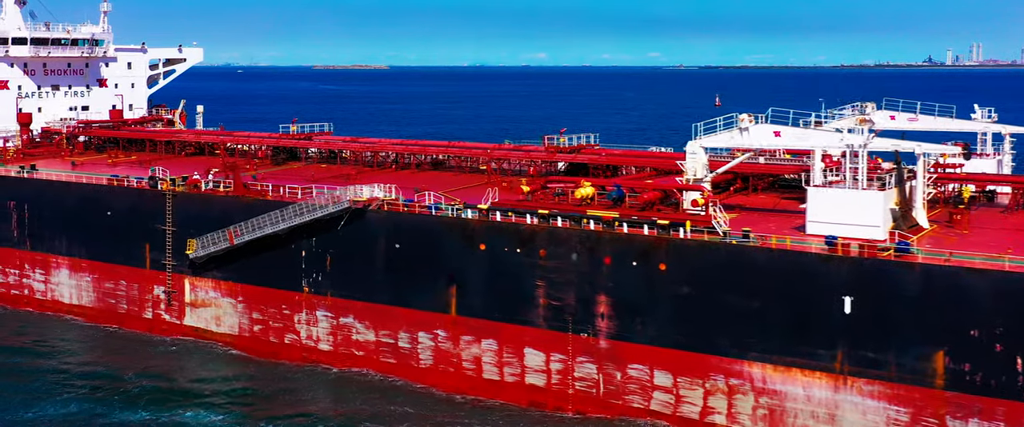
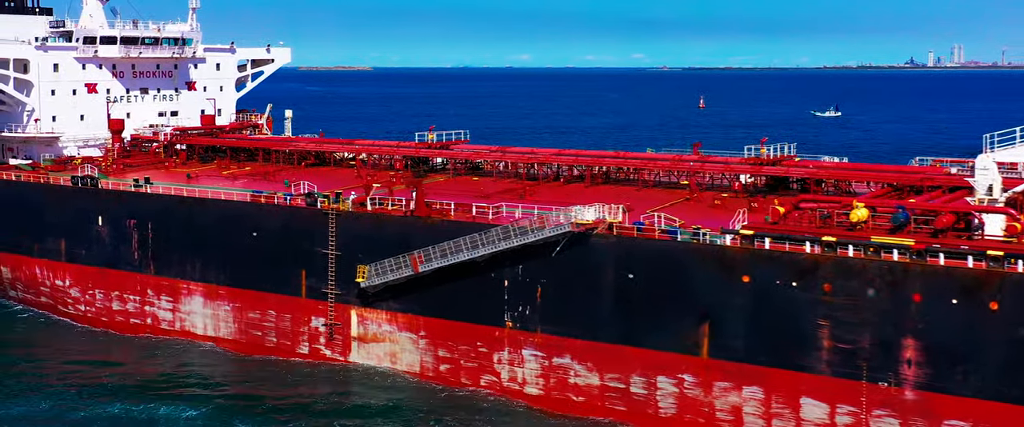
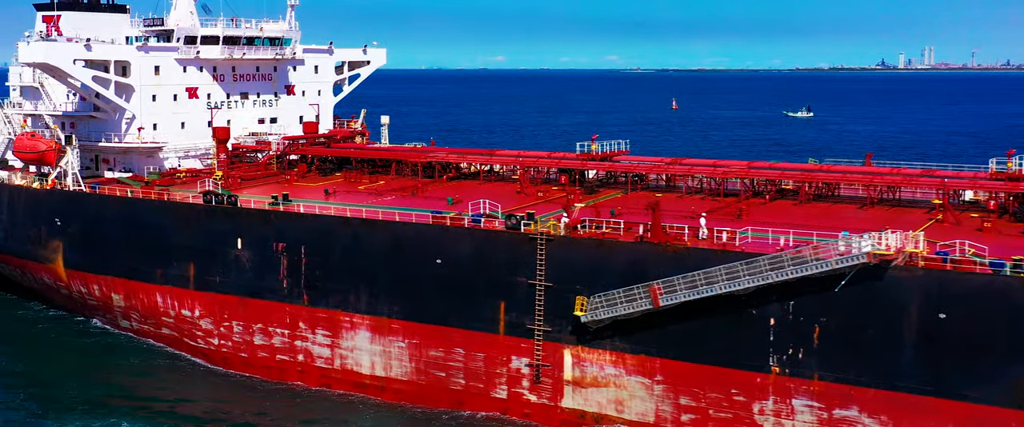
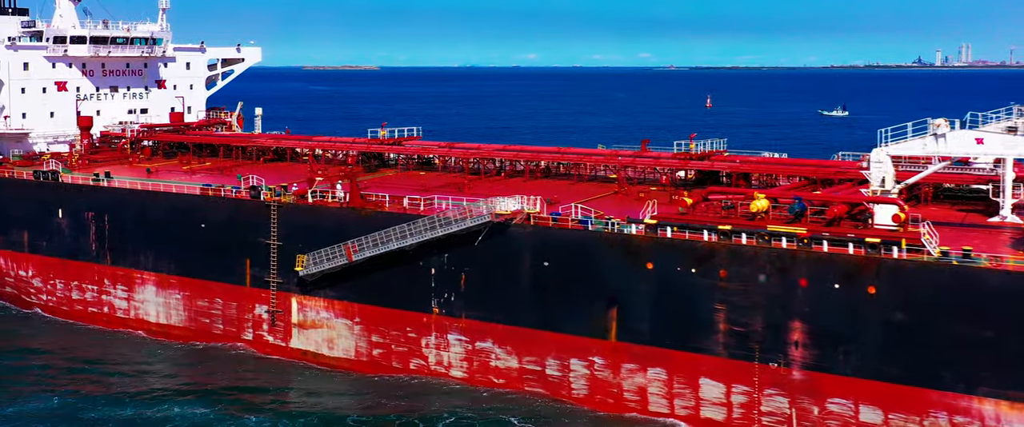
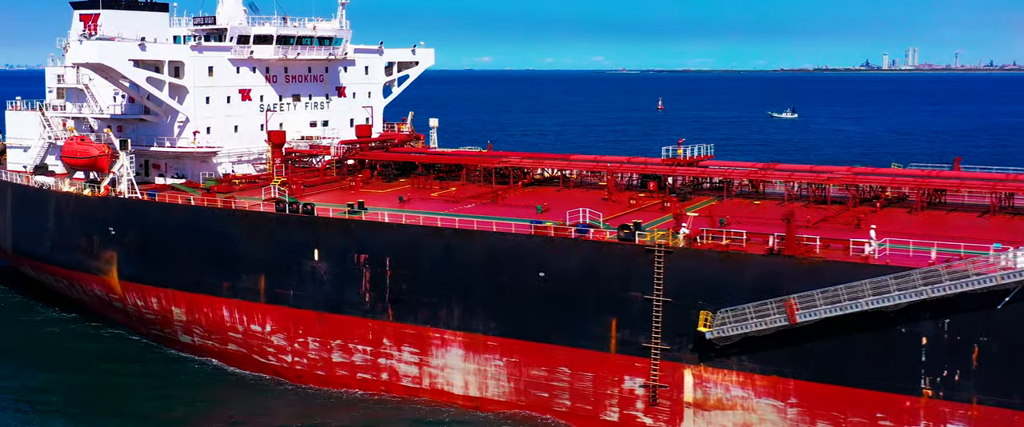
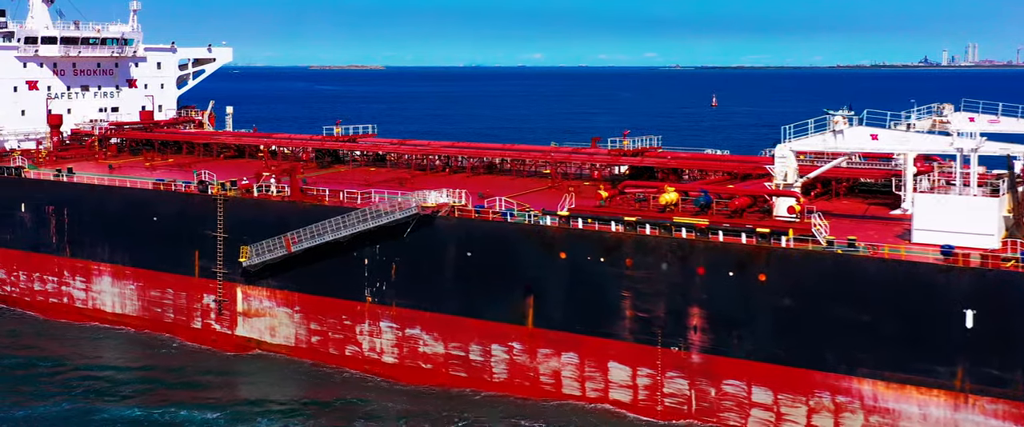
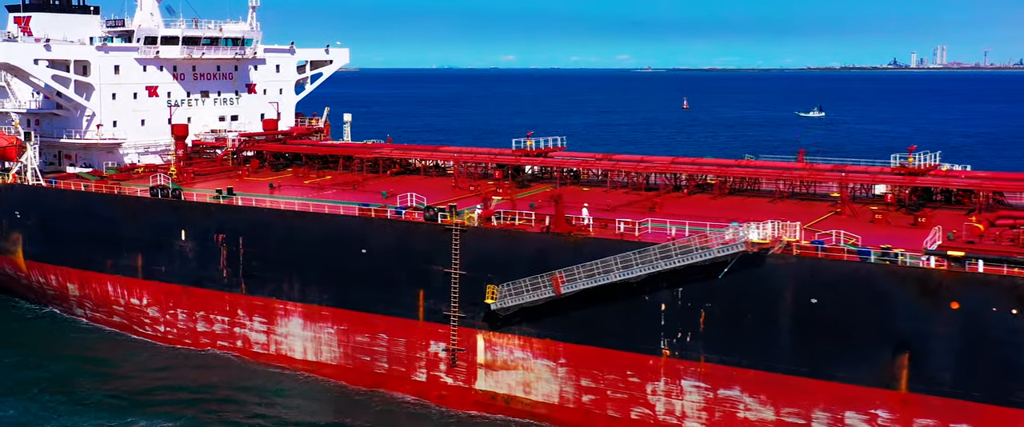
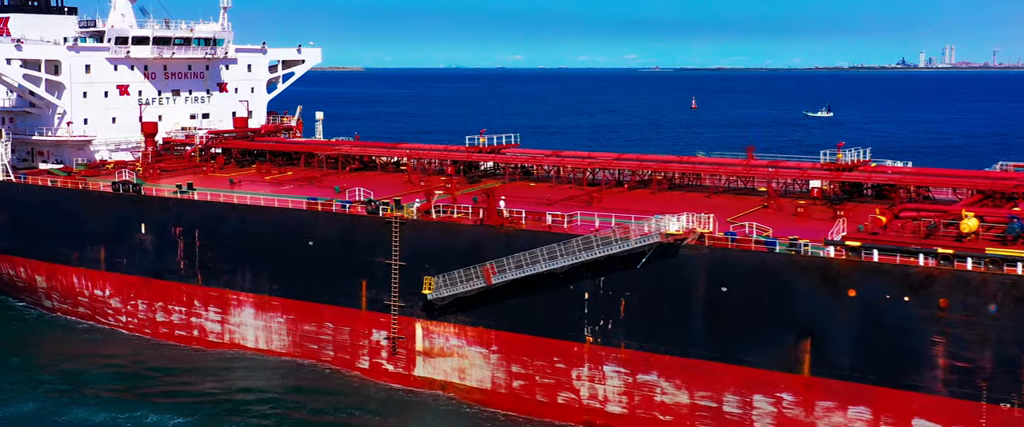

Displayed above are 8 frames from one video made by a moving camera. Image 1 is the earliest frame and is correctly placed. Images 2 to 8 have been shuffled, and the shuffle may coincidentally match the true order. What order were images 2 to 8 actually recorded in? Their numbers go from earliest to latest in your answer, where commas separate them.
6, 4, 2, 8, 7, 3, 5
